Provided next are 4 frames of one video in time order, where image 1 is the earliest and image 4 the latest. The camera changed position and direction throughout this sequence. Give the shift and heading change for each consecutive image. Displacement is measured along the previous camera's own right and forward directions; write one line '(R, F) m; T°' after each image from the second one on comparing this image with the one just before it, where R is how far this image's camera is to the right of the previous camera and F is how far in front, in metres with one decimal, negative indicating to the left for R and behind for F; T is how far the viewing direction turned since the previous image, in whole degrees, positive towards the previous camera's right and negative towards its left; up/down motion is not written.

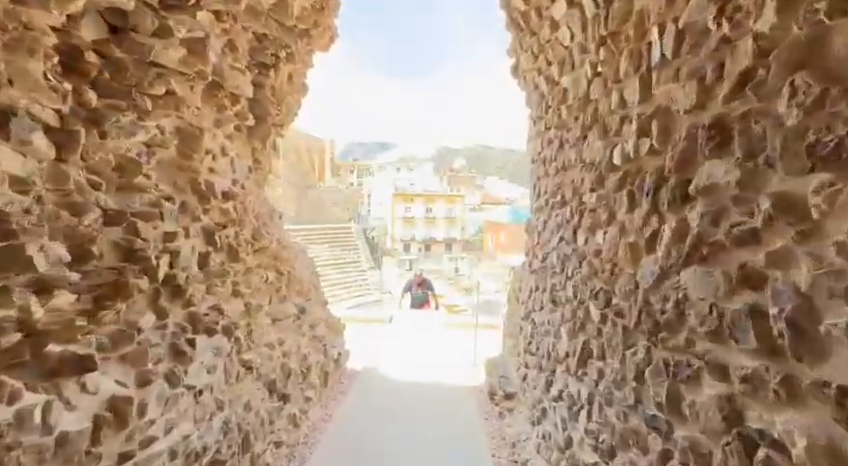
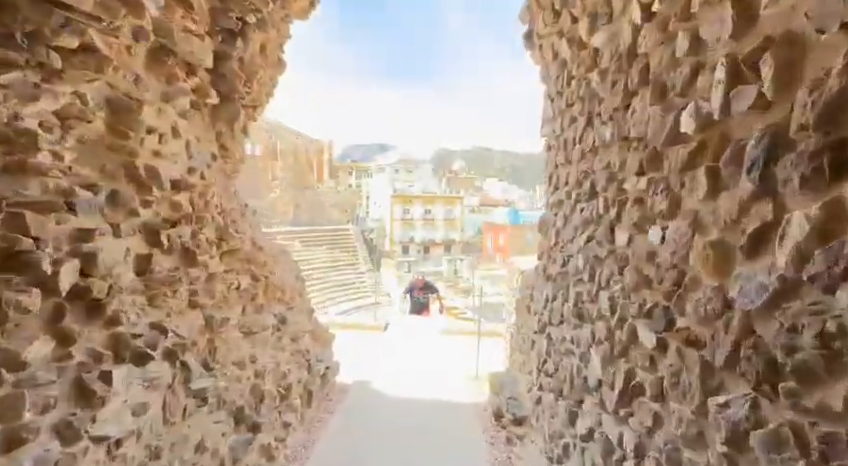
(0.0, +0.2) m; 0°
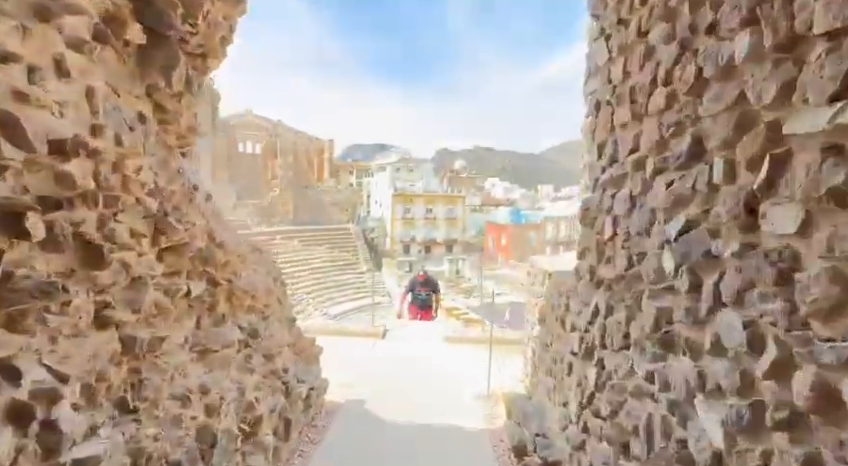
(0.0, +0.4) m; 0°
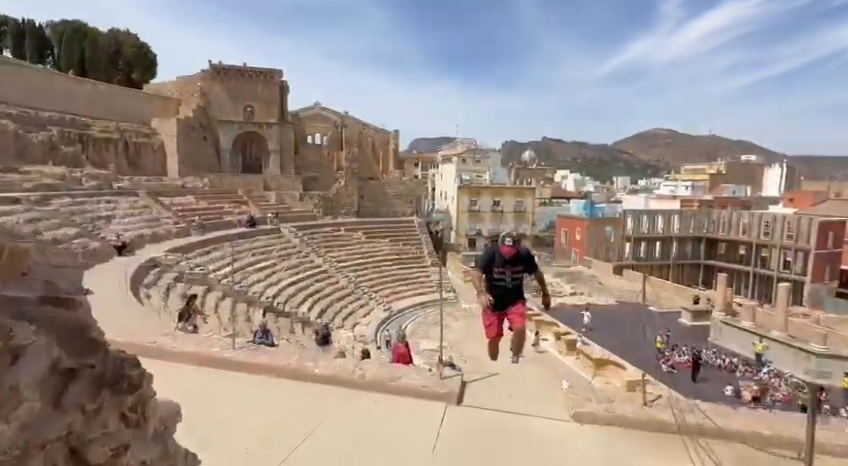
(-0.2, +1.4) m; -8°
